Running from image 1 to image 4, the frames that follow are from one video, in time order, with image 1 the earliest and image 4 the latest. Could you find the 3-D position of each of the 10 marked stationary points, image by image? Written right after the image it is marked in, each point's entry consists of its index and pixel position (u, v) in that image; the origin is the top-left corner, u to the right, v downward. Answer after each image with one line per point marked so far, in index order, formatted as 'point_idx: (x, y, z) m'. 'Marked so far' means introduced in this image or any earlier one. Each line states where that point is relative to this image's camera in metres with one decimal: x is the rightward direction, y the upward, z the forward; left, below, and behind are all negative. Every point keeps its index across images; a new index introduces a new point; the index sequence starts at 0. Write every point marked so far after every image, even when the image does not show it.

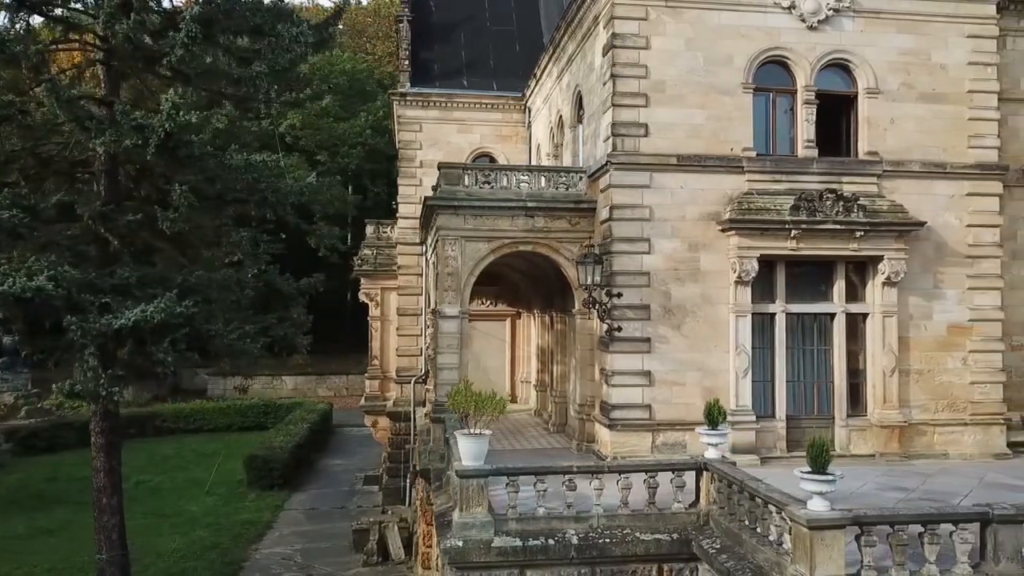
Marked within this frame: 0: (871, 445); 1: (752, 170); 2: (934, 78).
0: (+6.6, -2.9, +13.7) m
1: (+4.4, +2.2, +13.7) m
2: (+8.0, +4.0, +14.2) m
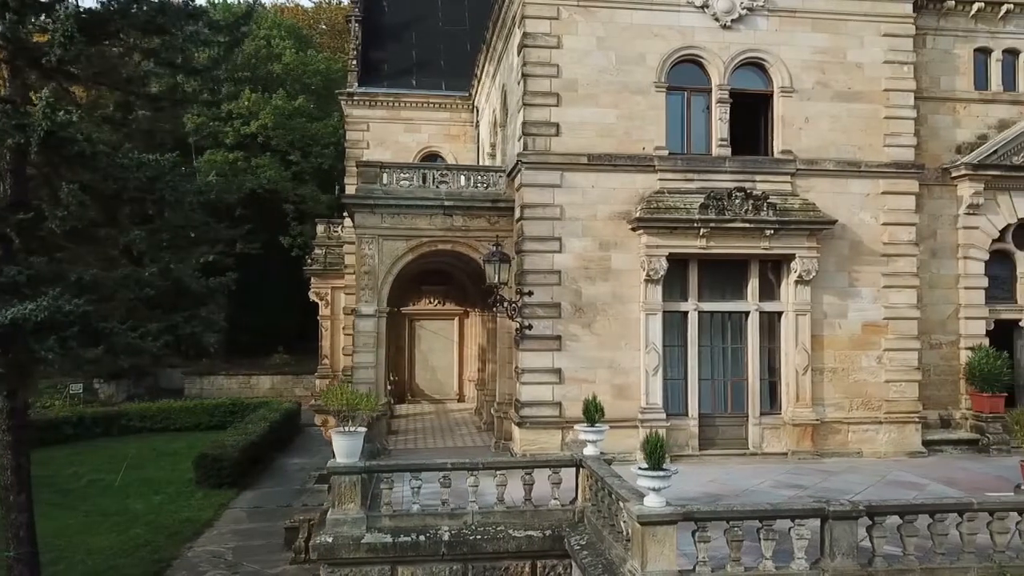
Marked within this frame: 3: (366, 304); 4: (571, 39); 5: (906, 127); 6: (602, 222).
0: (+5.0, -2.9, +13.8) m
1: (+2.8, +2.2, +13.7) m
2: (+6.4, +4.0, +14.3) m
3: (-2.8, -0.3, +14.4) m
4: (+1.1, +4.5, +13.6) m
5: (+7.6, +3.1, +14.3) m
6: (+1.6, +1.2, +13.7) m
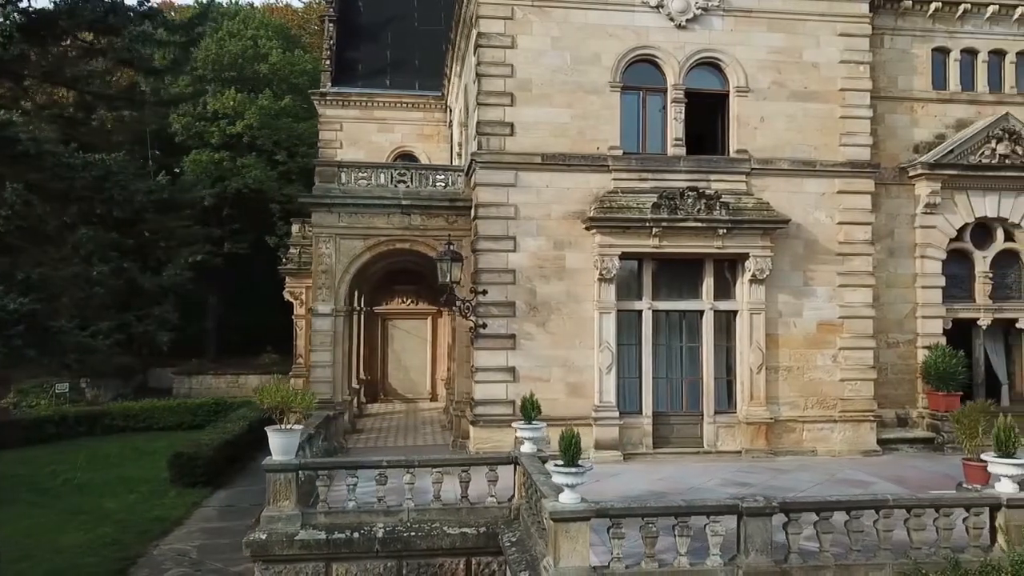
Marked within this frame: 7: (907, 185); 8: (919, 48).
0: (+4.2, -2.8, +13.8) m
1: (+1.9, +2.2, +13.8) m
2: (+5.6, +4.1, +14.3) m
3: (-3.7, -0.3, +14.5) m
4: (+0.2, +4.6, +13.7) m
5: (+6.7, +3.1, +14.4) m
6: (+0.8, +1.2, +13.7) m
7: (+7.9, +2.1, +15.0) m
8: (+8.2, +4.9, +15.1) m
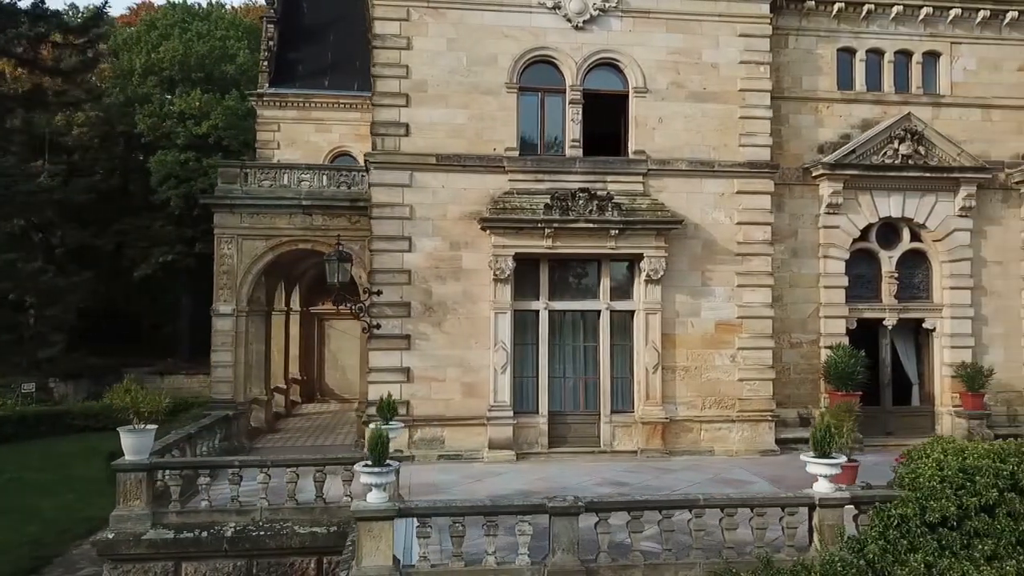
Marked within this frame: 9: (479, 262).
0: (+2.3, -2.8, +13.9) m
1: (0.0, +2.2, +13.8) m
2: (+3.7, +4.1, +14.3) m
3: (-5.6, -0.3, +14.5) m
4: (-1.7, +4.6, +13.7) m
5: (+4.8, +3.1, +14.4) m
6: (-1.1, +1.2, +13.8) m
7: (+6.0, +2.1, +15.0) m
8: (+6.3, +4.9, +15.1) m
9: (-0.6, +0.5, +13.8) m
